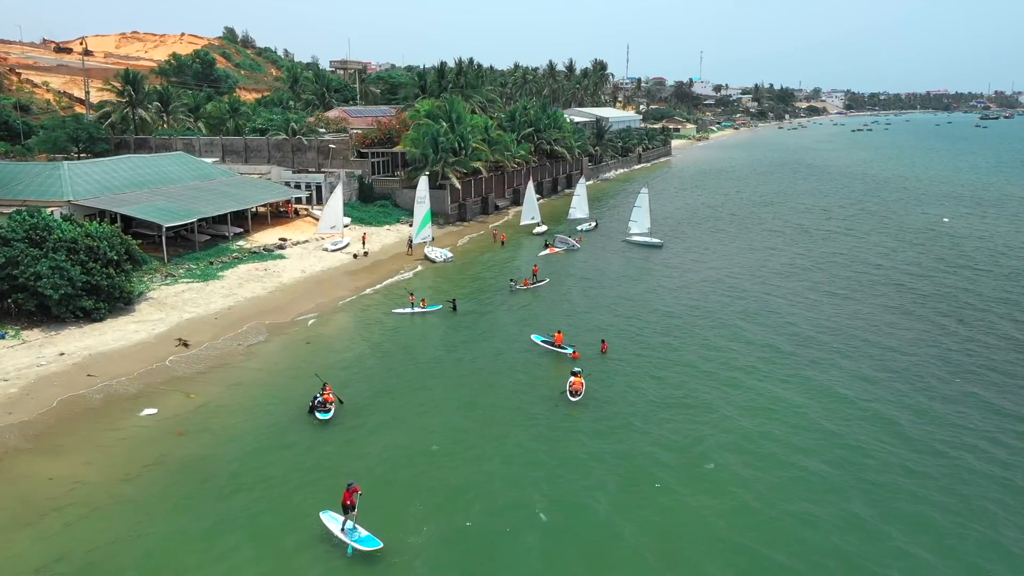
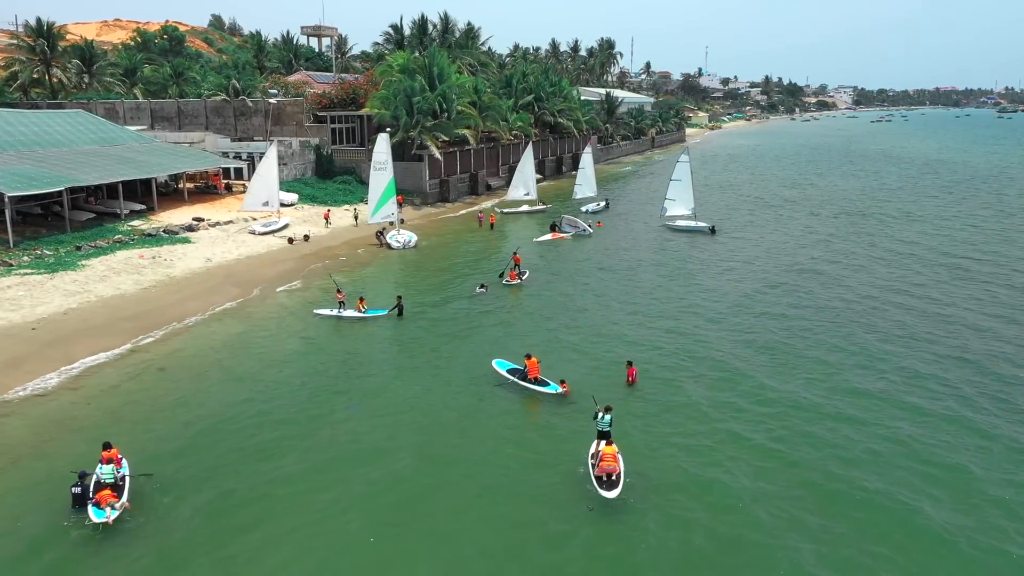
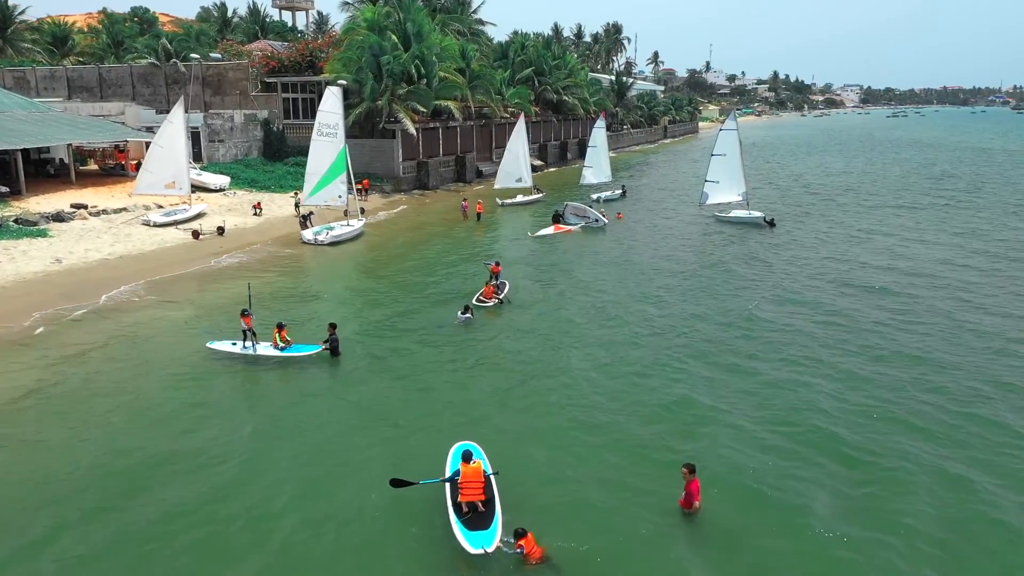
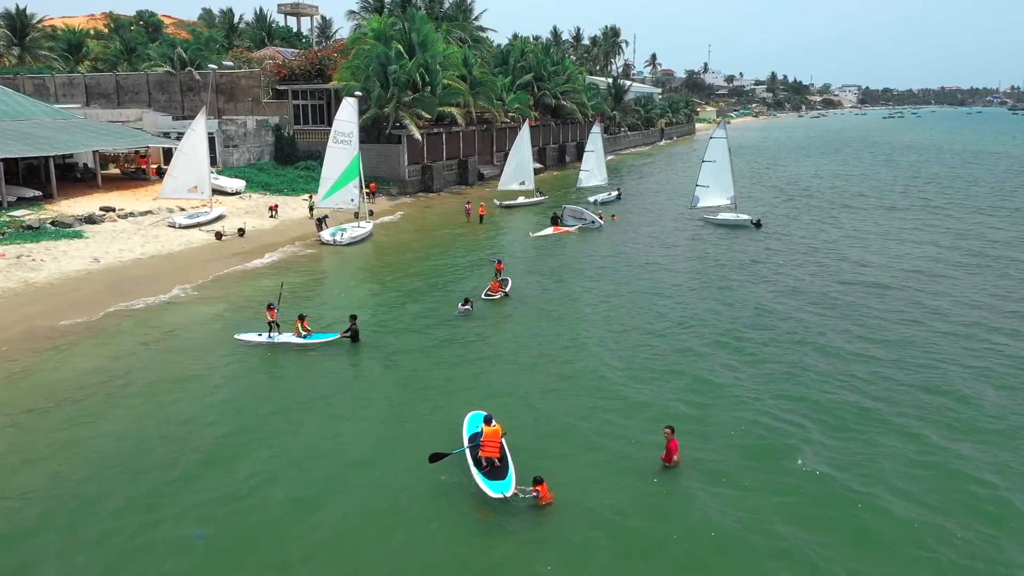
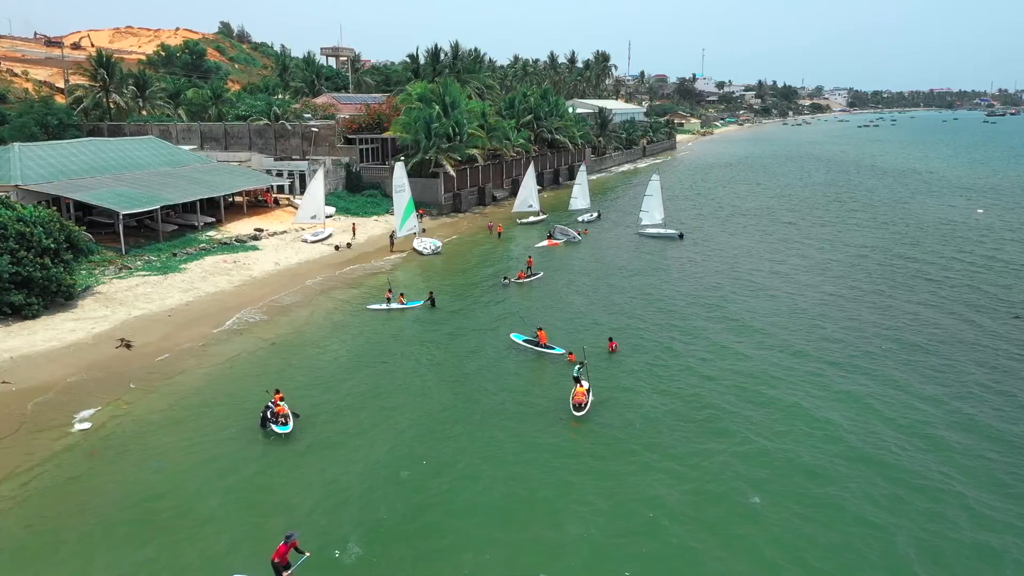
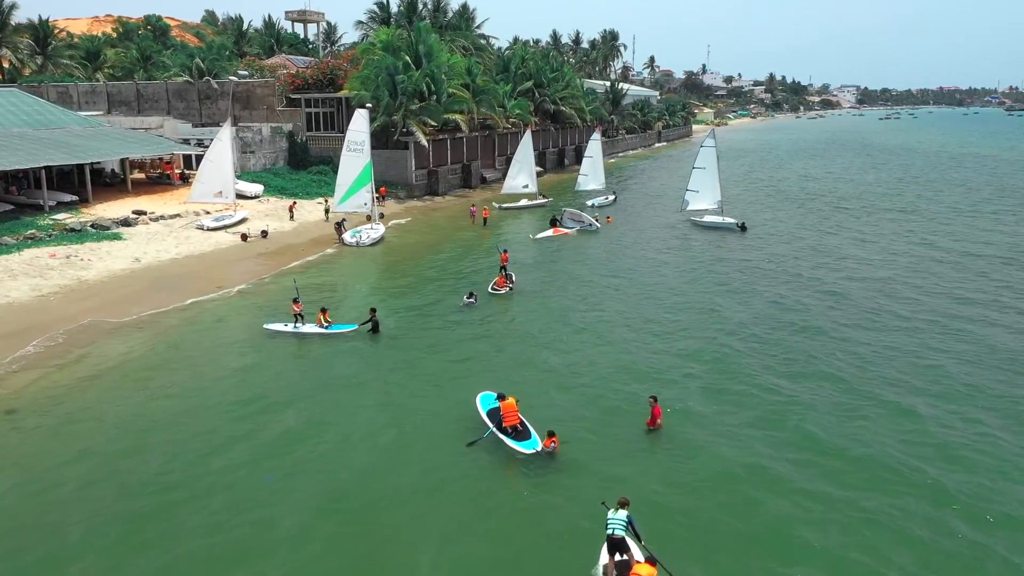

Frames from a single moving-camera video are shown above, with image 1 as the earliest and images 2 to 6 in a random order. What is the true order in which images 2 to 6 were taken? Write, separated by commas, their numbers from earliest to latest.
5, 2, 6, 4, 3
